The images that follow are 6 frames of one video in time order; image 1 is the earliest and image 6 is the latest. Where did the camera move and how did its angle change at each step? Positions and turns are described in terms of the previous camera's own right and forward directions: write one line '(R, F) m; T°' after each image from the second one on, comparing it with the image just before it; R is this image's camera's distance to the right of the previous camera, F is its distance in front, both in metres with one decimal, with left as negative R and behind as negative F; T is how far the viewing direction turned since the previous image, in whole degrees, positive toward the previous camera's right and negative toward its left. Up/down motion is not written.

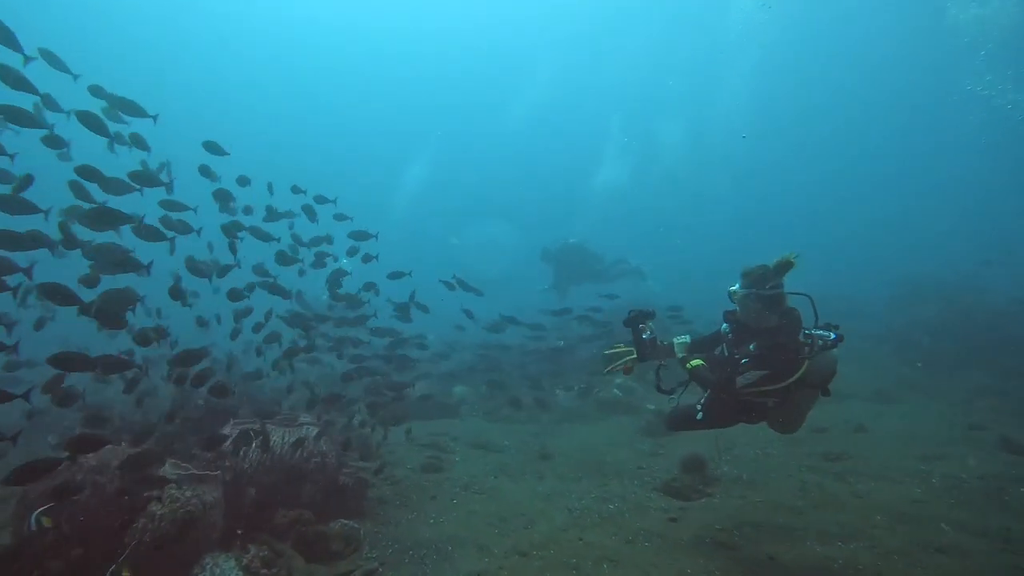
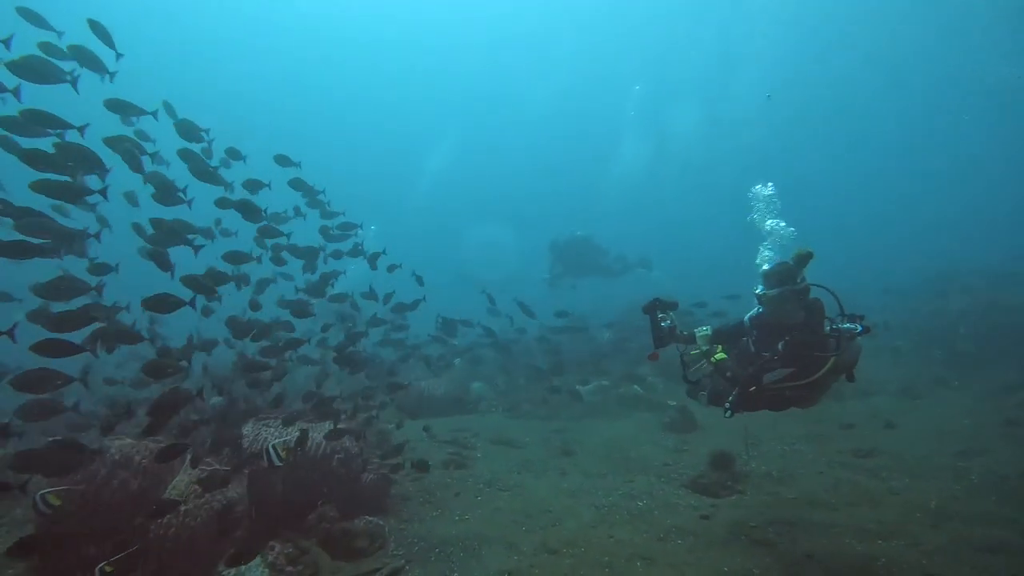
(-0.2, +0.2) m; -1°
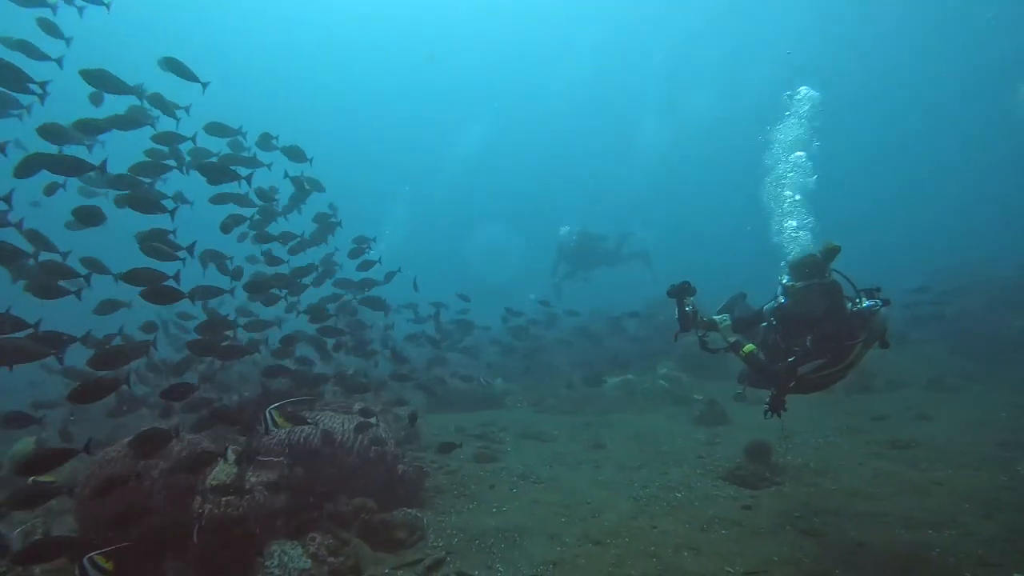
(-0.4, +0.1) m; -1°
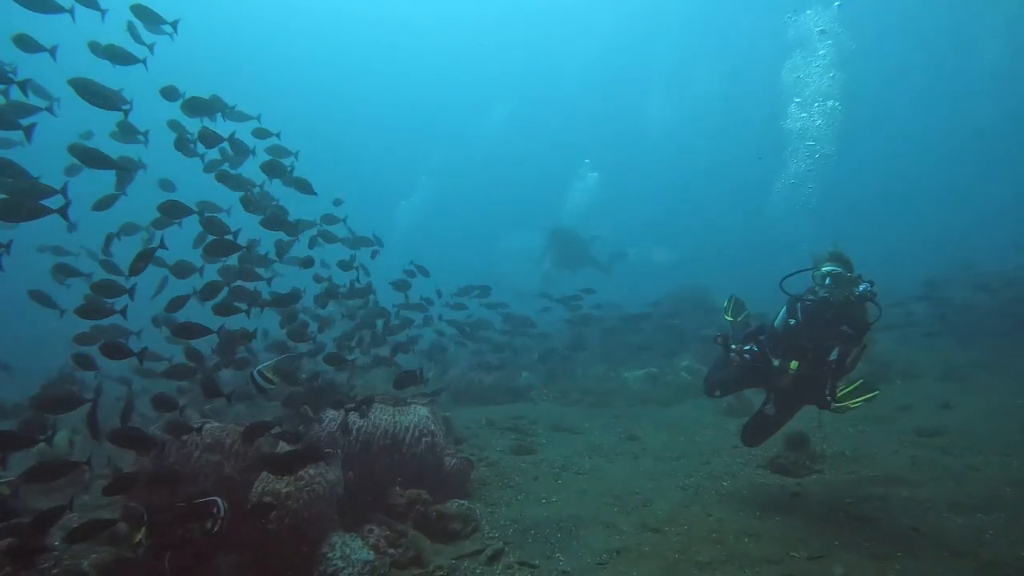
(-0.8, 0.0) m; +1°
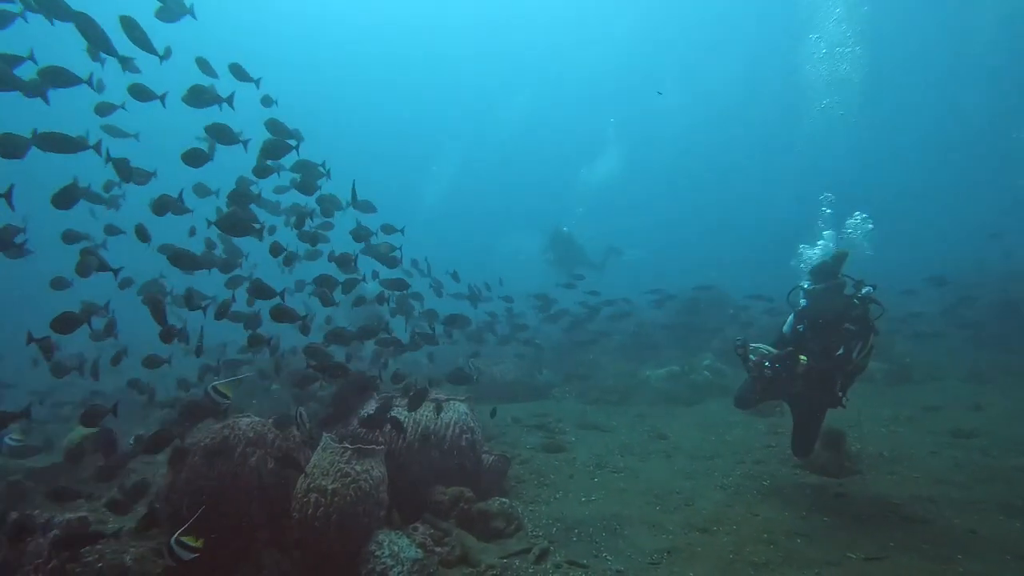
(-0.6, +0.1) m; 0°
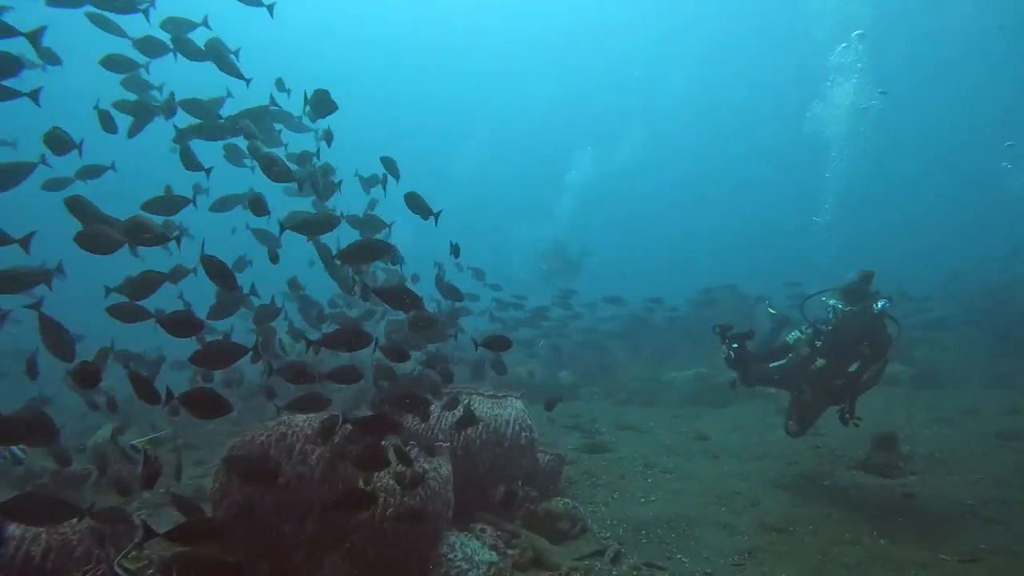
(-1.0, +0.3) m; +2°
